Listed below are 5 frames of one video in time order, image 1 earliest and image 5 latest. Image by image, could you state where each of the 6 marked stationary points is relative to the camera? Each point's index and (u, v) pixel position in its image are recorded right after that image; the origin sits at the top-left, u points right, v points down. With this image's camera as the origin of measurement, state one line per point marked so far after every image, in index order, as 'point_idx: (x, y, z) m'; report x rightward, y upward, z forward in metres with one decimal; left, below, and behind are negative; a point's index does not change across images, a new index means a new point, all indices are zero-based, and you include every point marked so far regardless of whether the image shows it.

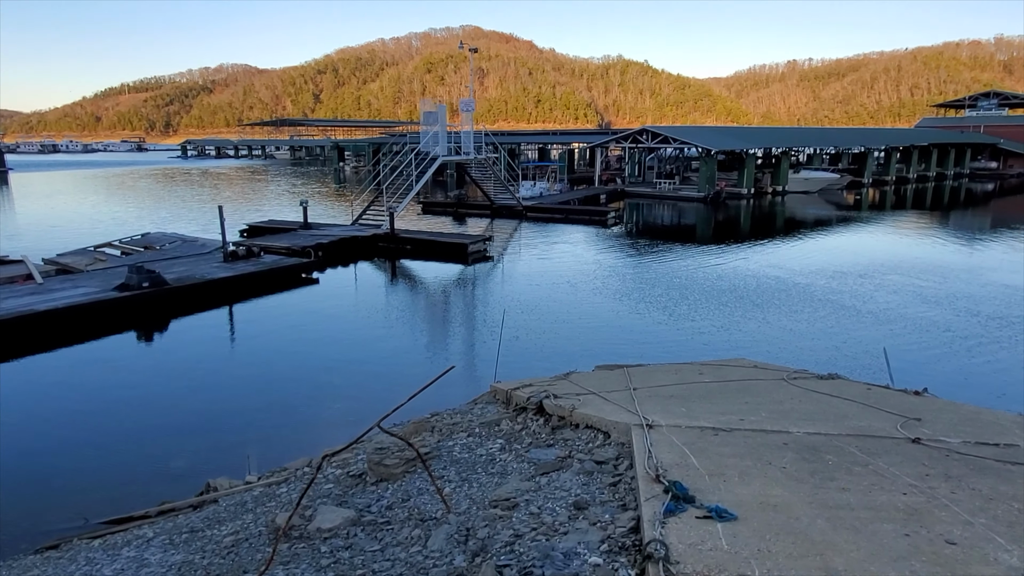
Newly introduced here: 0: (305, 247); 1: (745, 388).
0: (-4.0, +0.8, +14.8) m
1: (+1.6, -0.7, +5.3) m
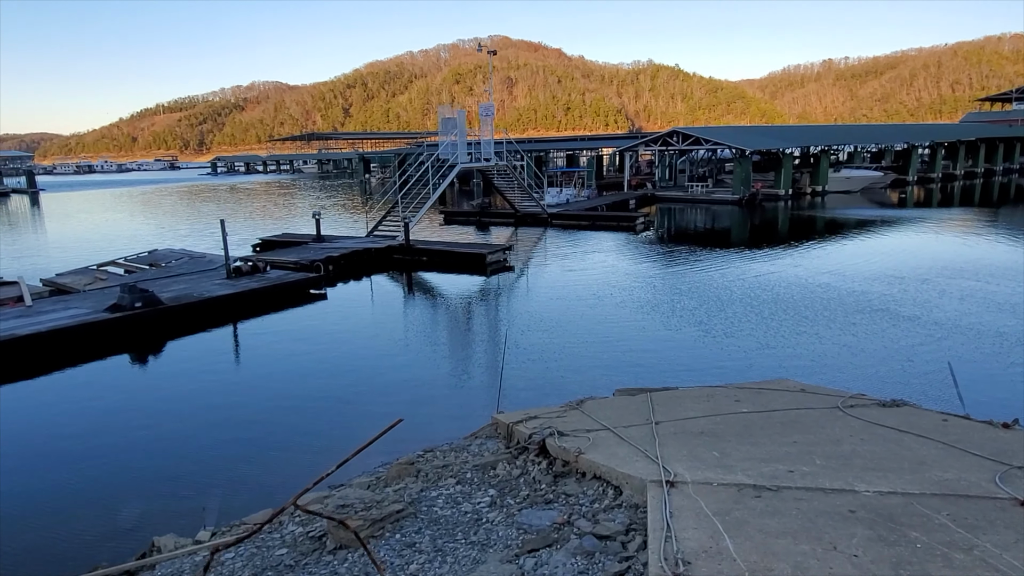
0: (-3.6, +0.5, +14.1) m
1: (+1.6, -0.8, +4.4) m
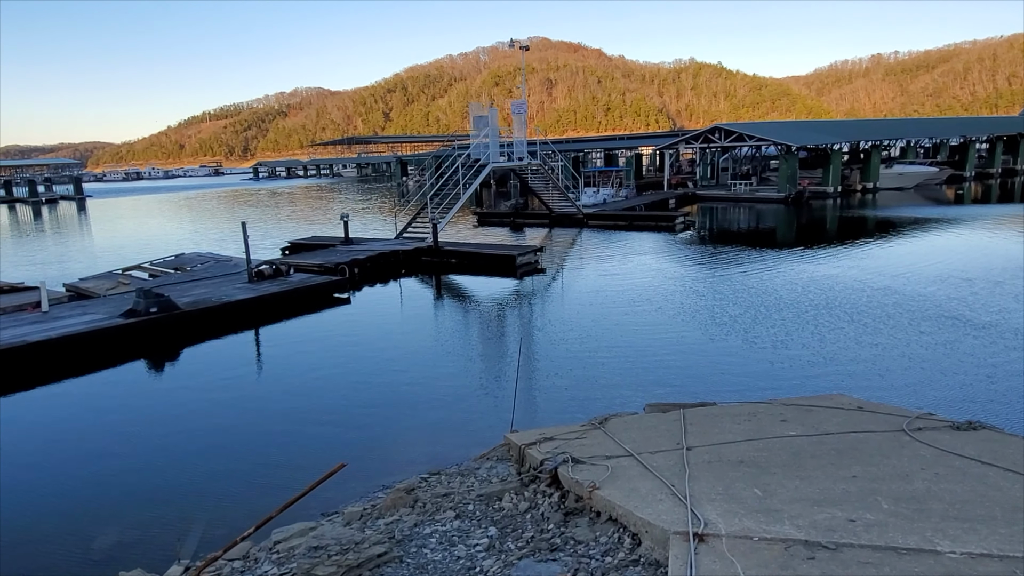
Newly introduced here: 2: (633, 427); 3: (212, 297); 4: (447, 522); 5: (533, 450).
0: (-3.1, +0.4, +13.7) m
1: (+1.6, -0.8, +3.7) m
2: (+0.7, -0.8, +4.5) m
3: (-4.3, -0.1, +11.1) m
4: (-0.3, -1.1, +3.7) m
5: (+0.1, -0.9, +4.3) m
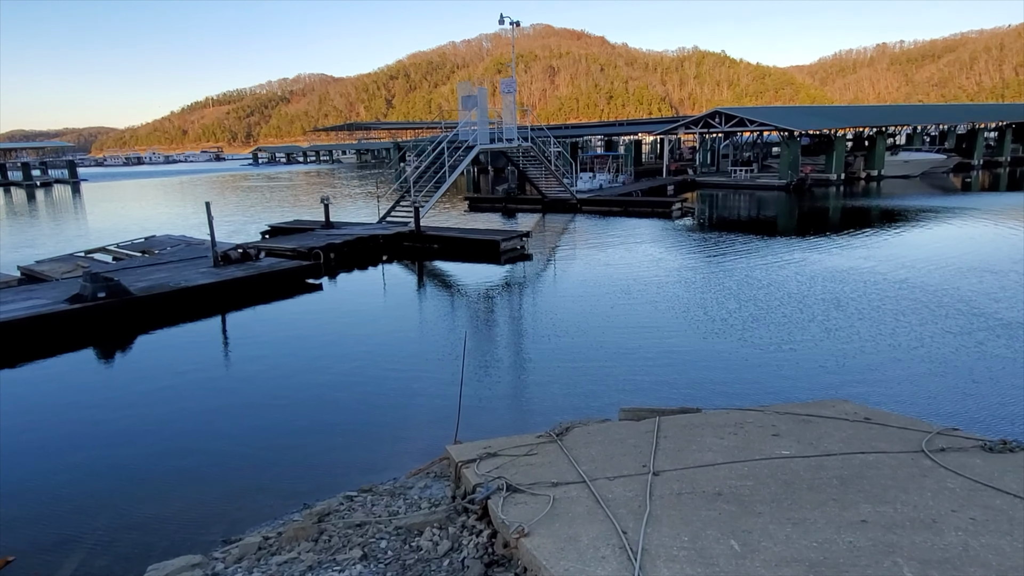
0: (-3.3, +0.7, +12.9) m
1: (+1.3, -0.7, +2.9) m
2: (+0.4, -0.7, +3.8) m
3: (-4.6, +0.1, +10.3) m
4: (-0.6, -1.1, +2.9) m
5: (-0.2, -0.8, +3.5) m
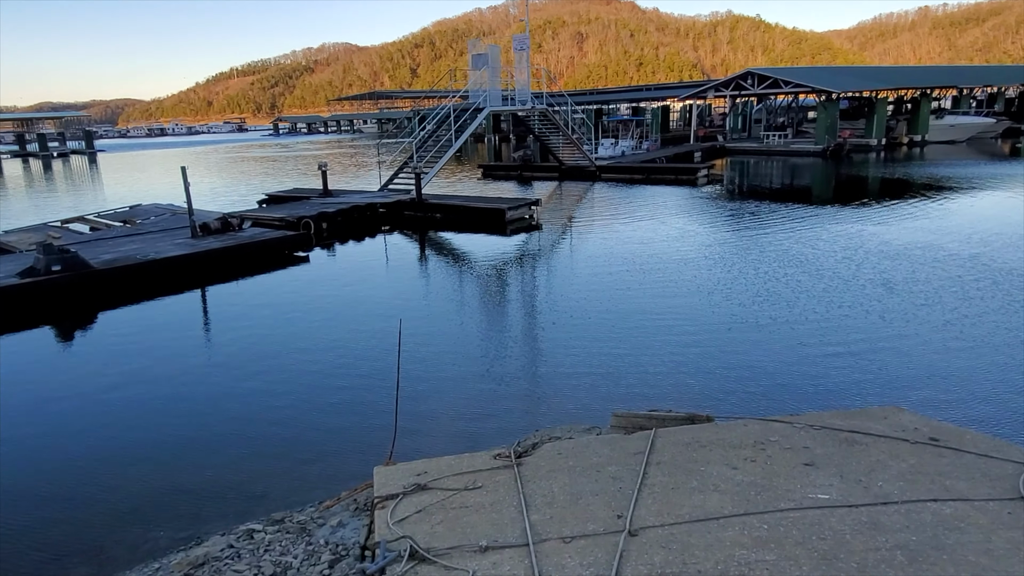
0: (-3.2, +1.1, +12.0) m
1: (+1.1, -0.7, +1.9) m
2: (+0.2, -0.7, +2.8) m
3: (-4.5, +0.4, +9.5) m
4: (-0.9, -1.0, +2.0) m
5: (-0.4, -0.7, +2.6) m
